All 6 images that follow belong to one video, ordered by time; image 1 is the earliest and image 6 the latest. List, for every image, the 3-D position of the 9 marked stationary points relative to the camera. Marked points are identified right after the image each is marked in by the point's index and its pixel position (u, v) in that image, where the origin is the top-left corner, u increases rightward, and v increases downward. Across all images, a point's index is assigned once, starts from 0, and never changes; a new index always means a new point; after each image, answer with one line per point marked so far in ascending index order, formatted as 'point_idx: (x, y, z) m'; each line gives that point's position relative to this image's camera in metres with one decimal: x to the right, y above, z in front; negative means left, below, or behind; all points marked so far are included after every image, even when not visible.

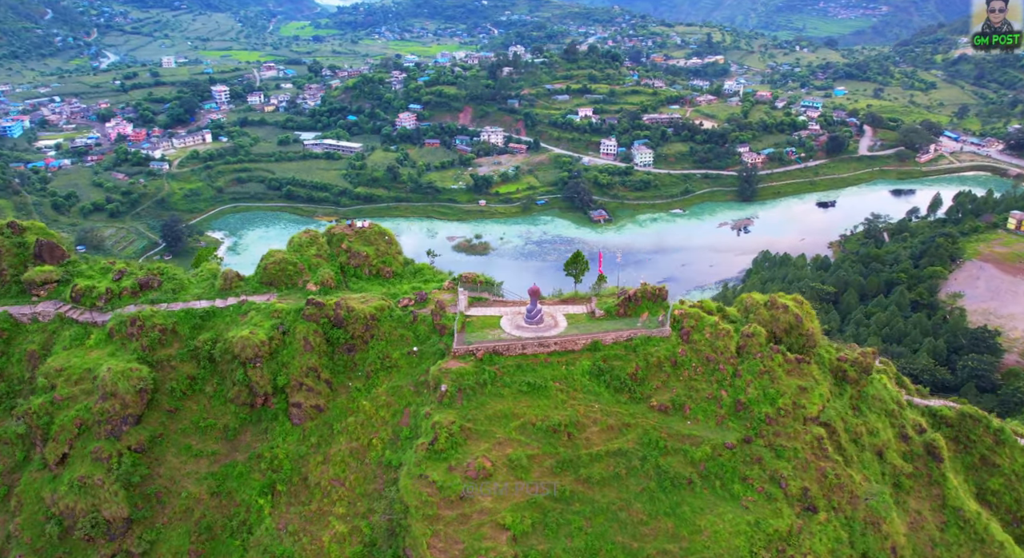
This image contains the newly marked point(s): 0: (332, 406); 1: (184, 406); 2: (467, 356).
0: (-4.0, -2.9, +14.9) m
1: (-7.2, -2.9, +14.6) m
2: (-1.0, -1.8, +15.2) m
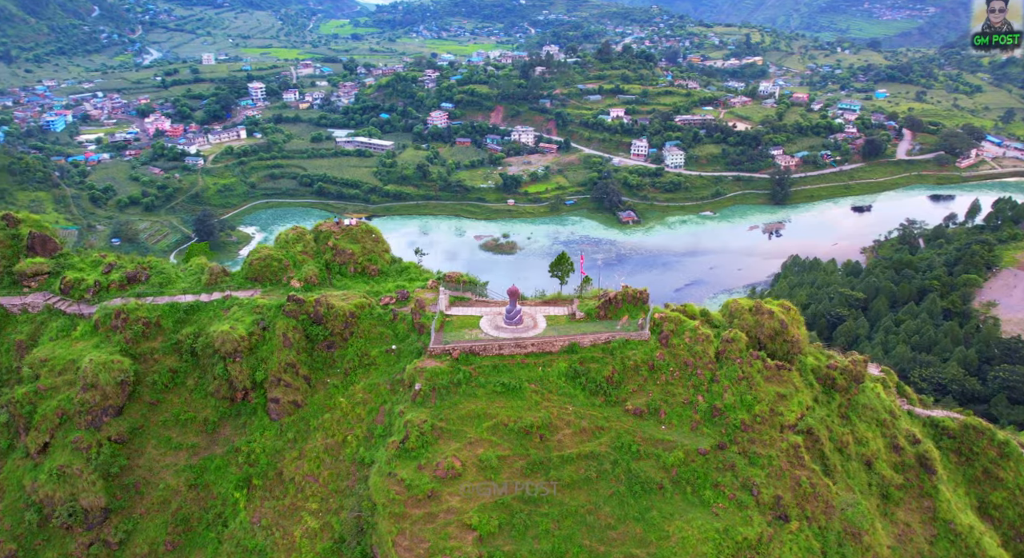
0: (-4.6, -2.8, +15.1) m
1: (-7.8, -2.7, +15.0) m
2: (-1.6, -1.8, +15.3) m
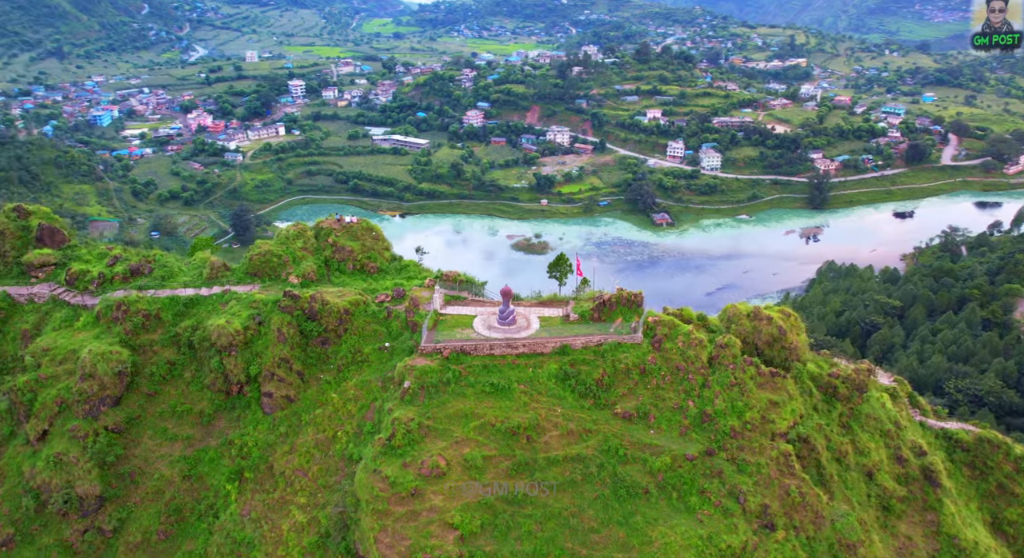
0: (-4.8, -2.7, +15.3) m
1: (-8.1, -2.6, +15.3) m
2: (-1.8, -1.7, +15.3) m
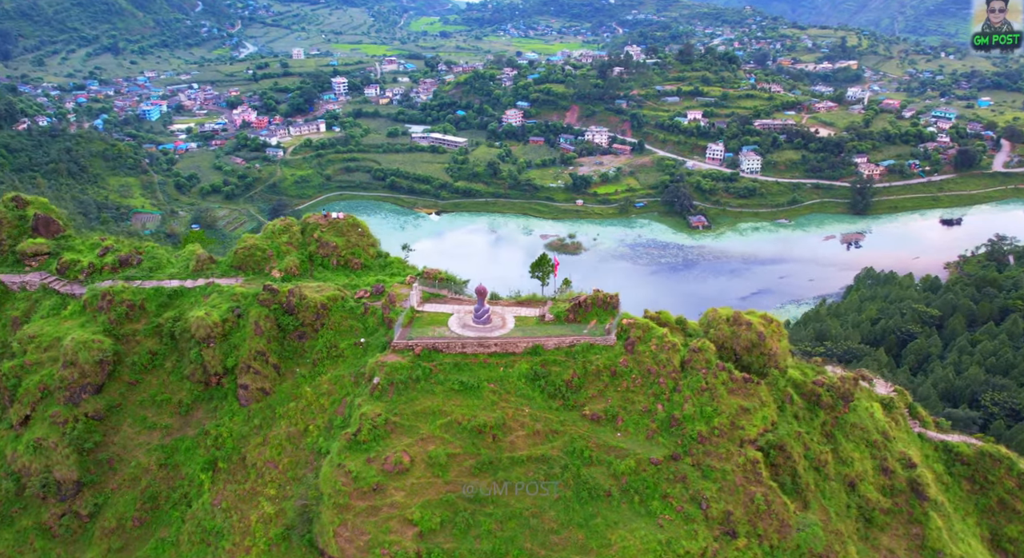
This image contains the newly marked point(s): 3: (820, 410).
0: (-5.5, -2.6, +15.6) m
1: (-8.7, -2.3, +15.8) m
2: (-2.5, -1.7, +15.5) m
3: (+7.9, -3.4, +16.9) m
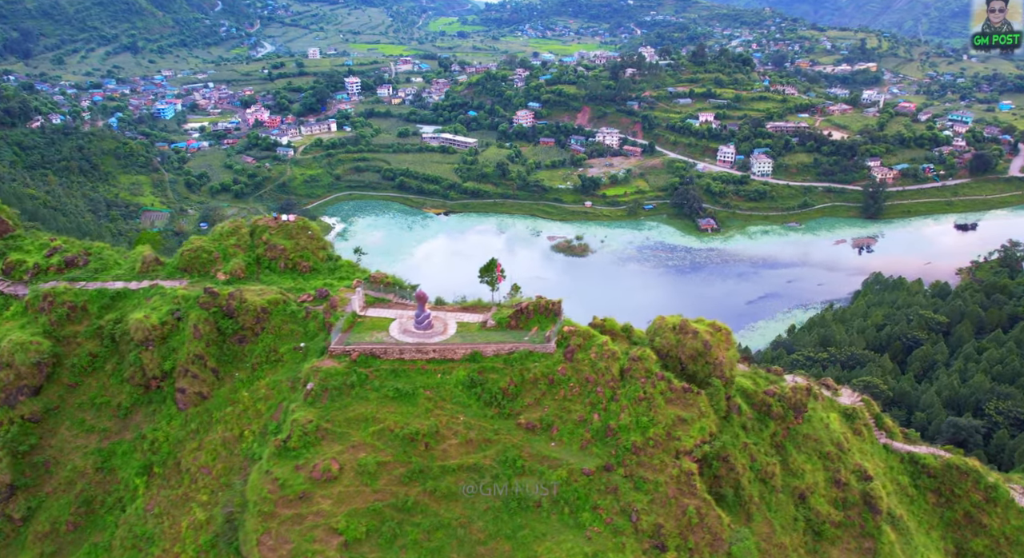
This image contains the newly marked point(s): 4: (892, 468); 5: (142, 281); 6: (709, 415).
0: (-6.9, -2.6, +15.5) m
1: (-10.1, -2.4, +15.8) m
2: (-3.9, -1.8, +15.3) m
3: (+6.5, -3.6, +16.5) m
4: (+11.3, -5.7, +19.8) m
5: (-9.3, 0.0, +17.0) m
6: (+4.5, -3.1, +14.8) m
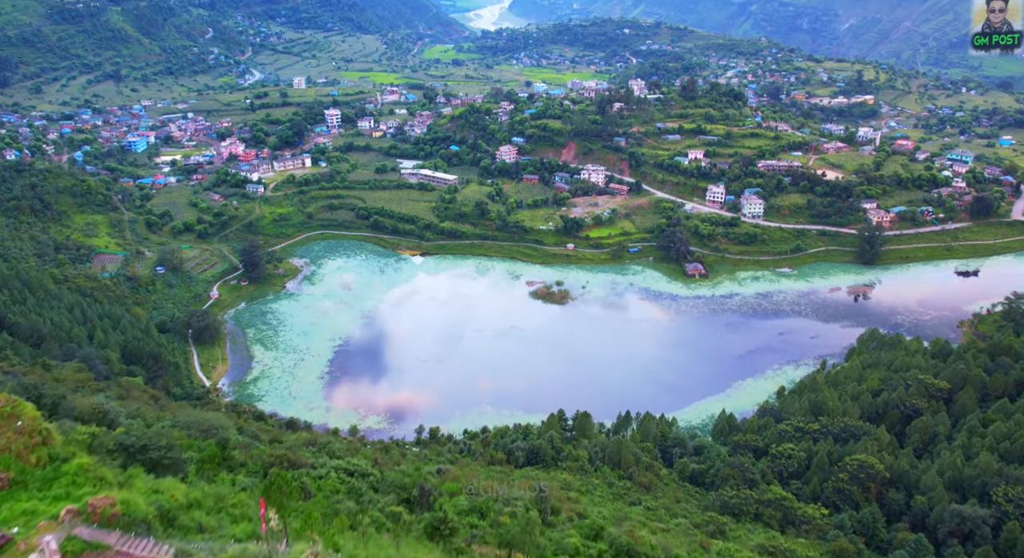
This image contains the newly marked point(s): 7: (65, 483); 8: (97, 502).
0: (-10.5, -6.5, +9.6) m
1: (-13.7, -6.2, +9.9) m
2: (-7.5, -5.7, +9.5) m
3: (+2.9, -7.6, +10.6) m
4: (+7.7, -9.8, +13.8) m
5: (-12.9, -4.0, +11.2) m
6: (+0.9, -7.1, +8.9) m
7: (-8.1, -3.8, +12.1) m
8: (-7.4, -3.8, +12.0) m
